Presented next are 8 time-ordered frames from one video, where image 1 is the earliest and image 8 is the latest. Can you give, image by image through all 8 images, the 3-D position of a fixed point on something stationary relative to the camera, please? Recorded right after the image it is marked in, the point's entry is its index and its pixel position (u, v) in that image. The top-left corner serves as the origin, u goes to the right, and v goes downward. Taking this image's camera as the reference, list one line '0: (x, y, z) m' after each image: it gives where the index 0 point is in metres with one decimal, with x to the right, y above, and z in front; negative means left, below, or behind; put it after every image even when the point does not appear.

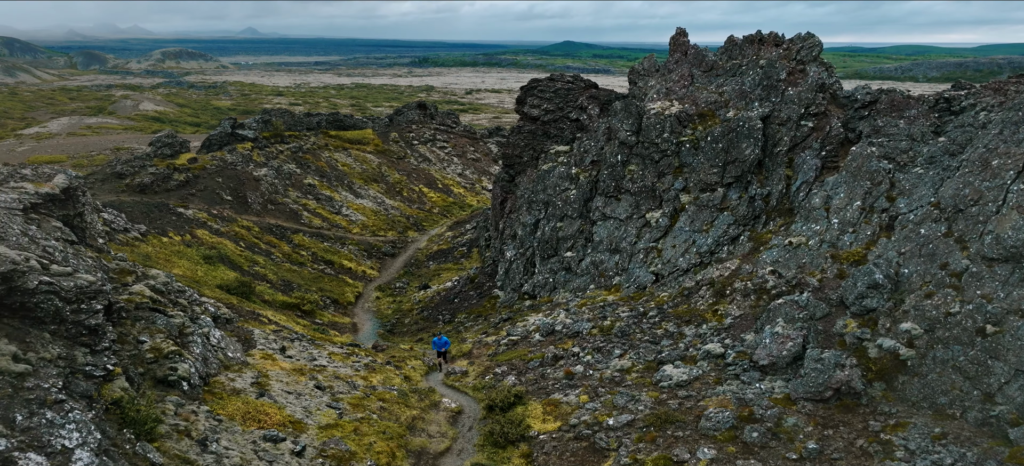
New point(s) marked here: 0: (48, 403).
0: (-16.1, -5.7, +18.3) m
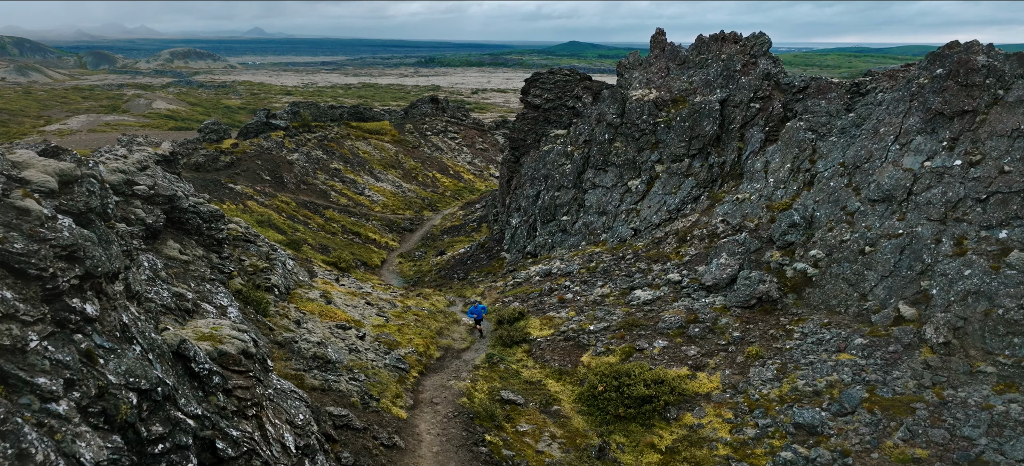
0: (-15.9, -2.3, +27.1) m
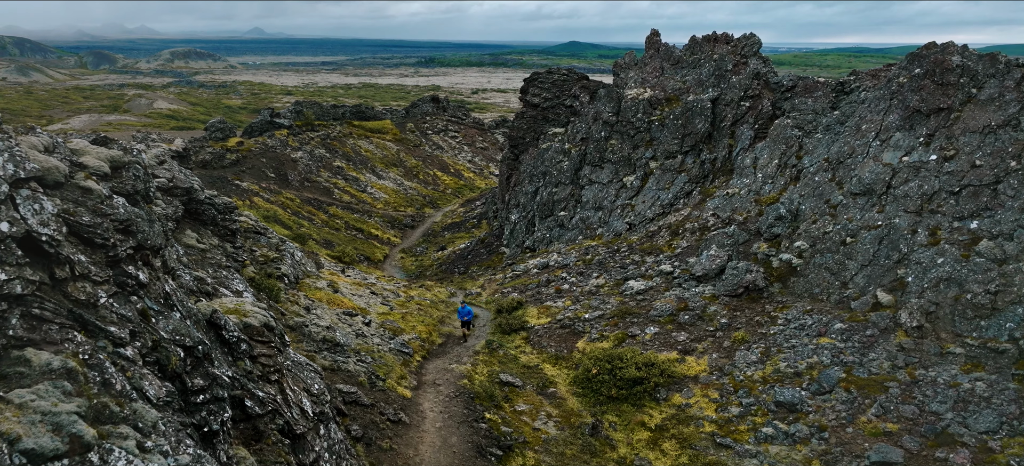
0: (-16.0, -1.7, +28.8) m
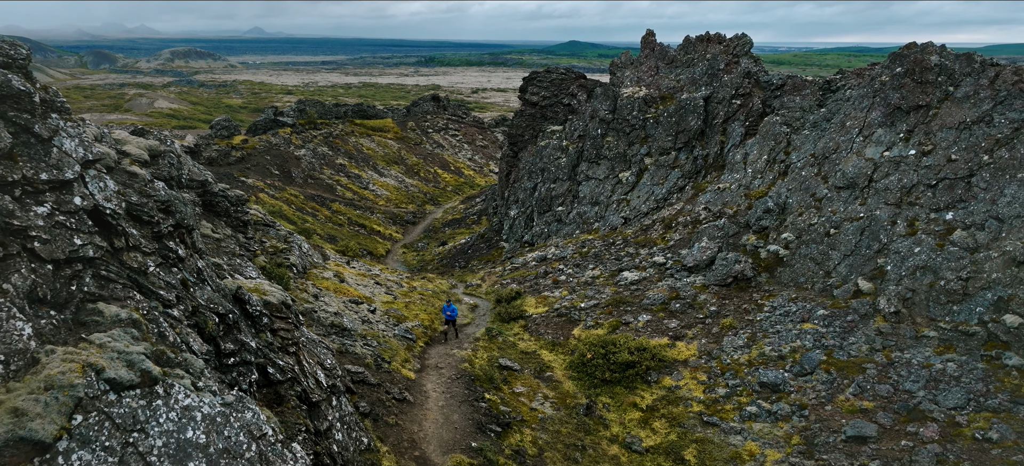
0: (-16.1, -1.2, +30.3) m
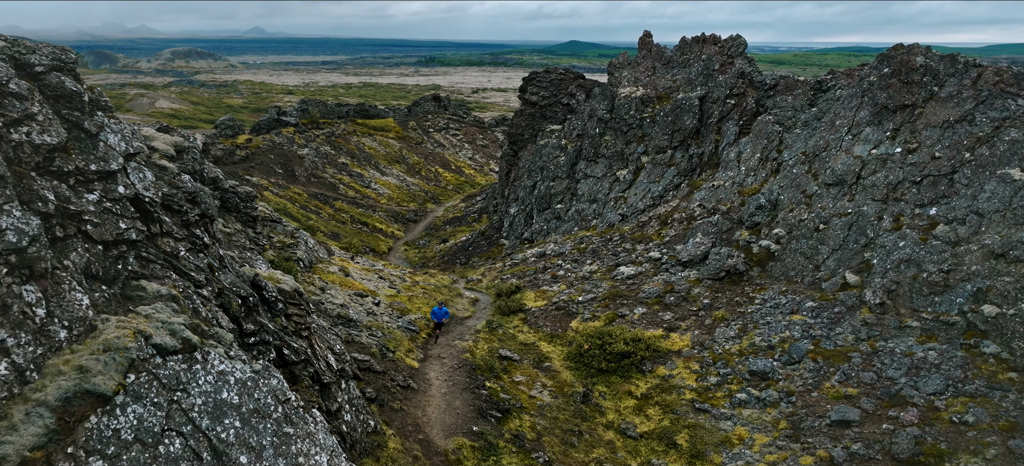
0: (-16.1, -0.8, +31.5) m
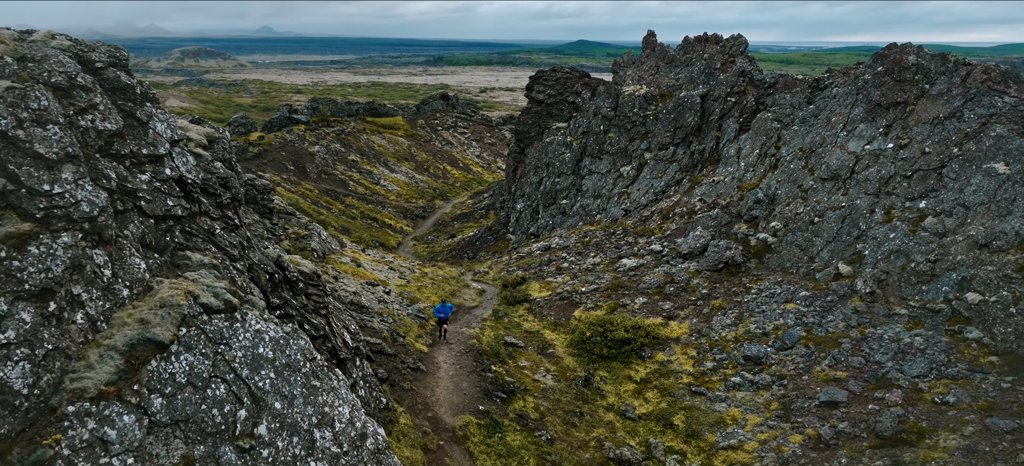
0: (-15.8, -0.2, +33.2) m
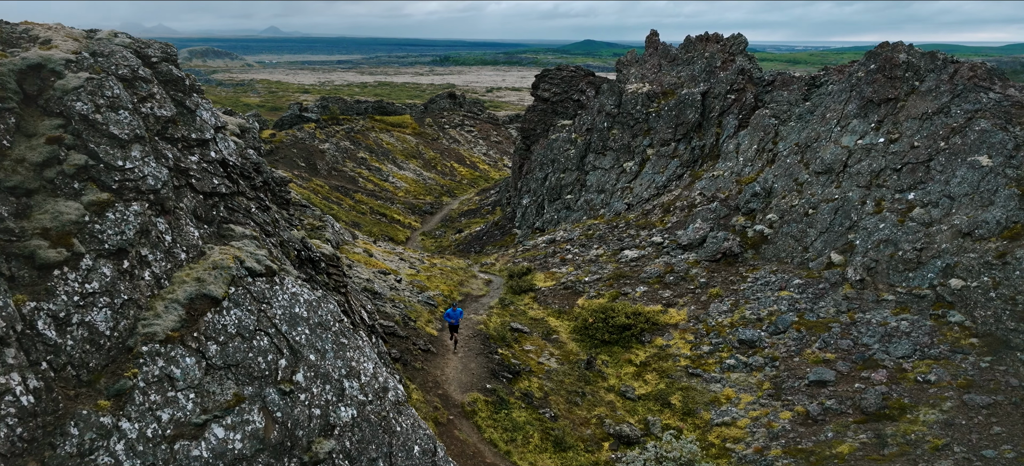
0: (-15.4, +0.6, +35.1) m
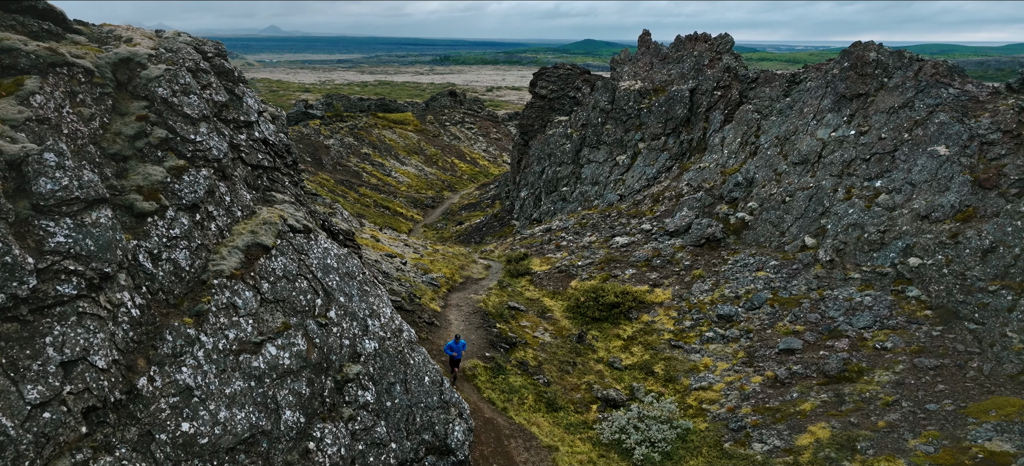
0: (-15.6, +1.7, +38.1) m
